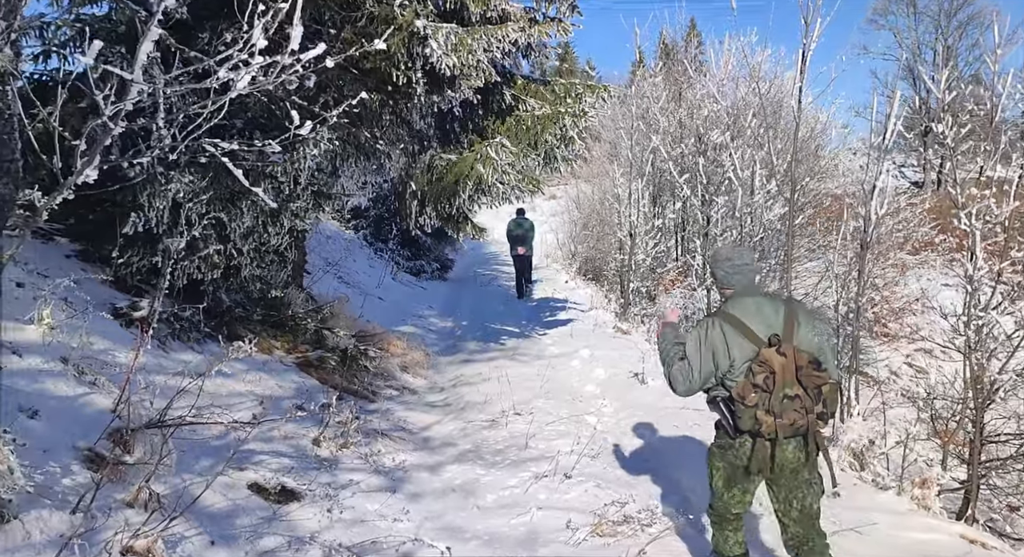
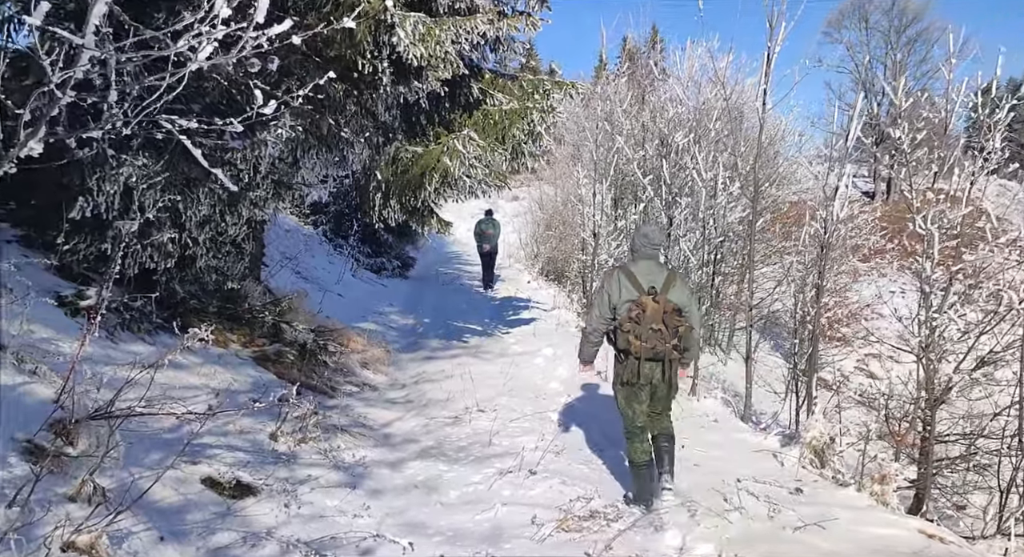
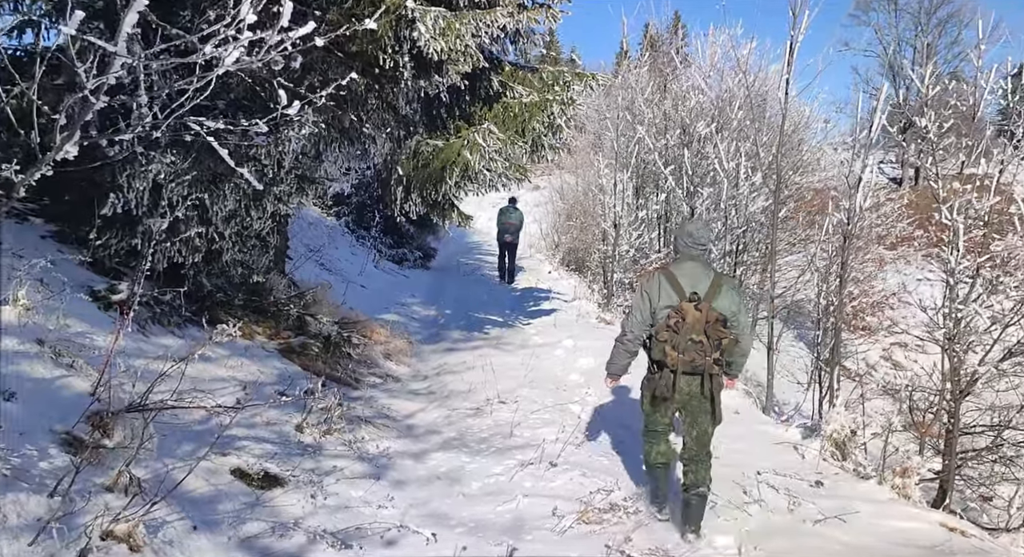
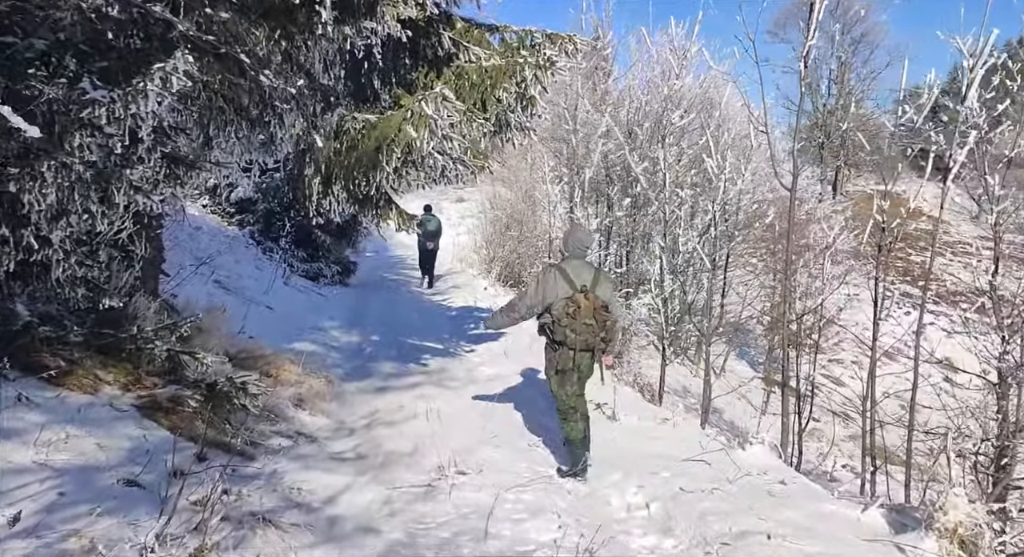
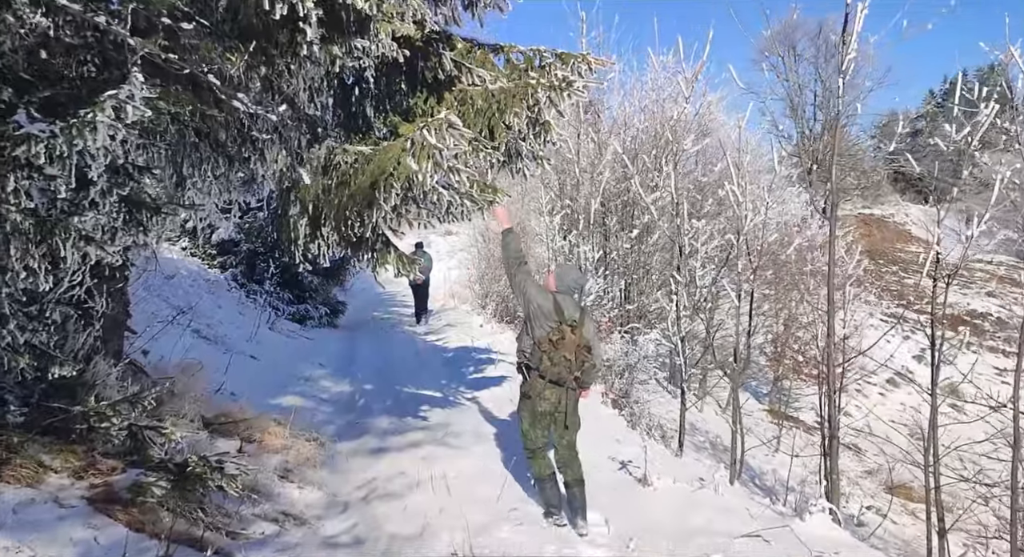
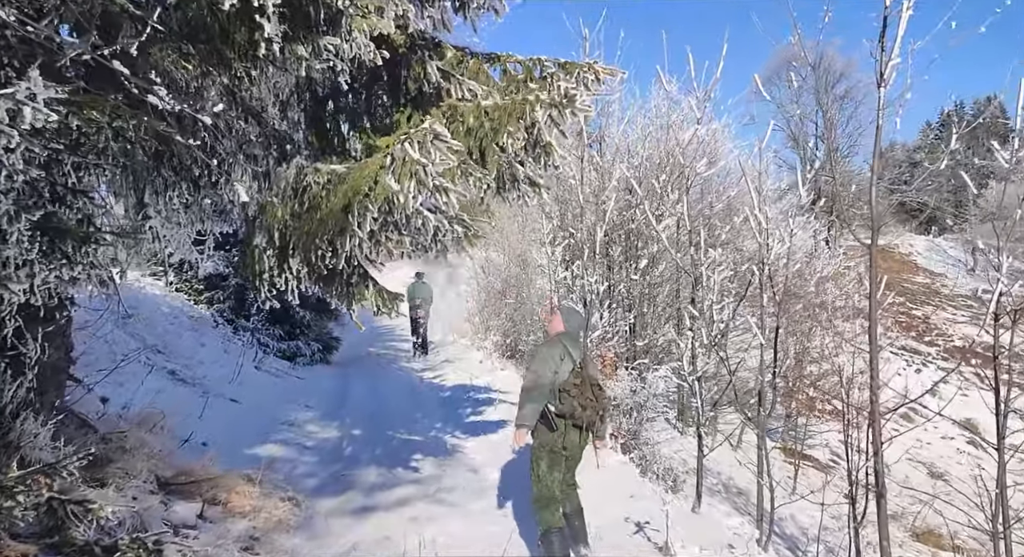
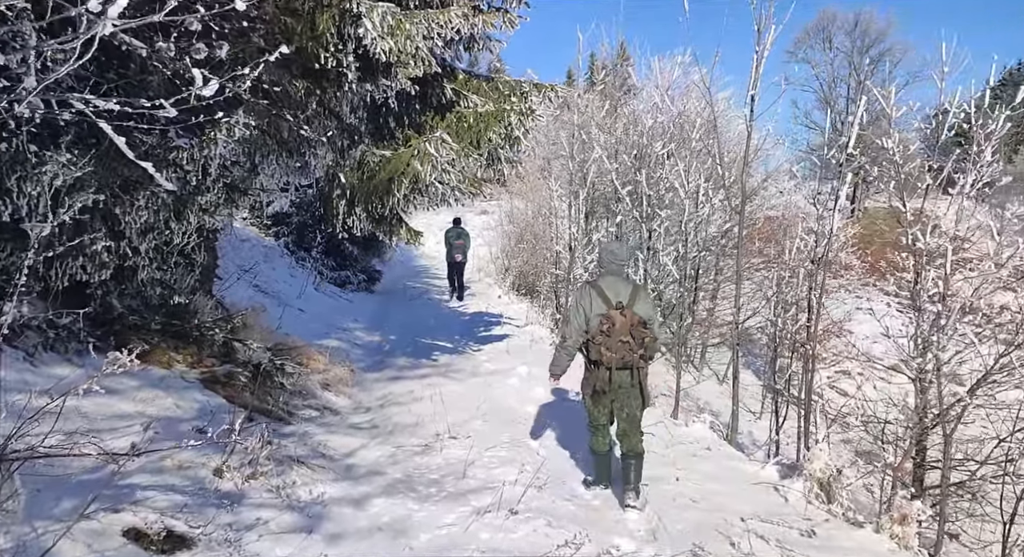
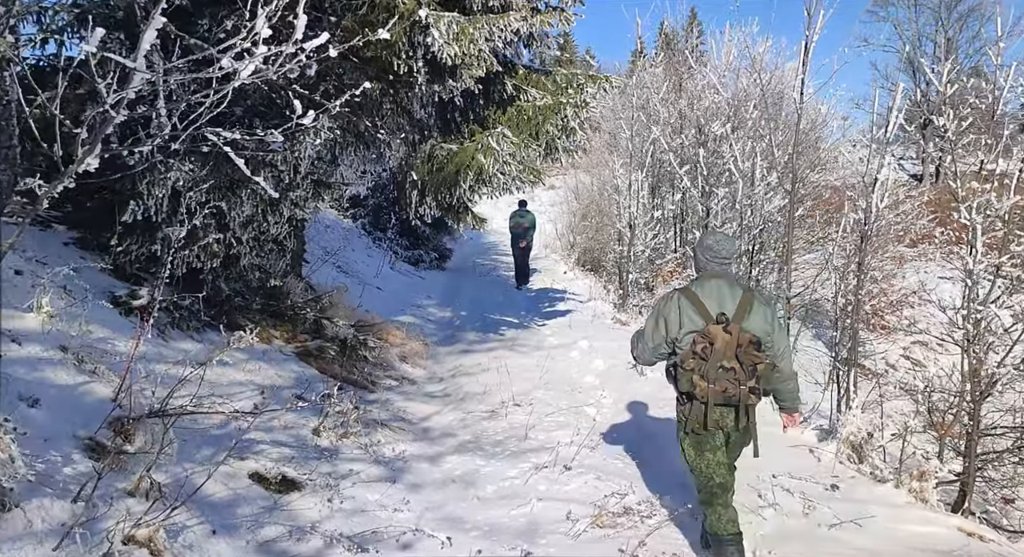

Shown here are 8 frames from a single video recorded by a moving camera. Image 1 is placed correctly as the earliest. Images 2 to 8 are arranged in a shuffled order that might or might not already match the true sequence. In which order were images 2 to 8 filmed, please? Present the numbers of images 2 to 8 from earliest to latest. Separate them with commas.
8, 3, 2, 7, 4, 5, 6
